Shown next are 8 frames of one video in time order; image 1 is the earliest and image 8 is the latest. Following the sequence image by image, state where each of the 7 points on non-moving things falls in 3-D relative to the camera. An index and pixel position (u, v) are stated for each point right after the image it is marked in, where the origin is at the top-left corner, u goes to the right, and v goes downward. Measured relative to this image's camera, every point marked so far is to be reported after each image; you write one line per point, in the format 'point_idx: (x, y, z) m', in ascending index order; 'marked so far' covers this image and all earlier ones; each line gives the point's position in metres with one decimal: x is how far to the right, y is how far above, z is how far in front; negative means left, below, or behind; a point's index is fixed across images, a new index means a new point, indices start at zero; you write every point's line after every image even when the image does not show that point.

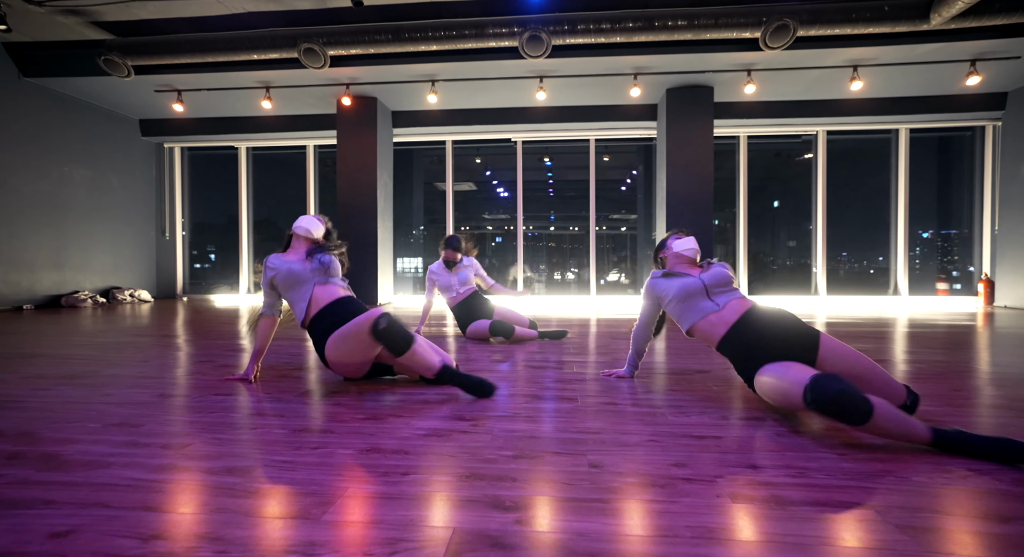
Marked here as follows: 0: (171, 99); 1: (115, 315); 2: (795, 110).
0: (-4.2, +2.2, +6.7) m
1: (-4.7, -0.5, +6.4) m
2: (+3.6, +2.1, +6.9) m
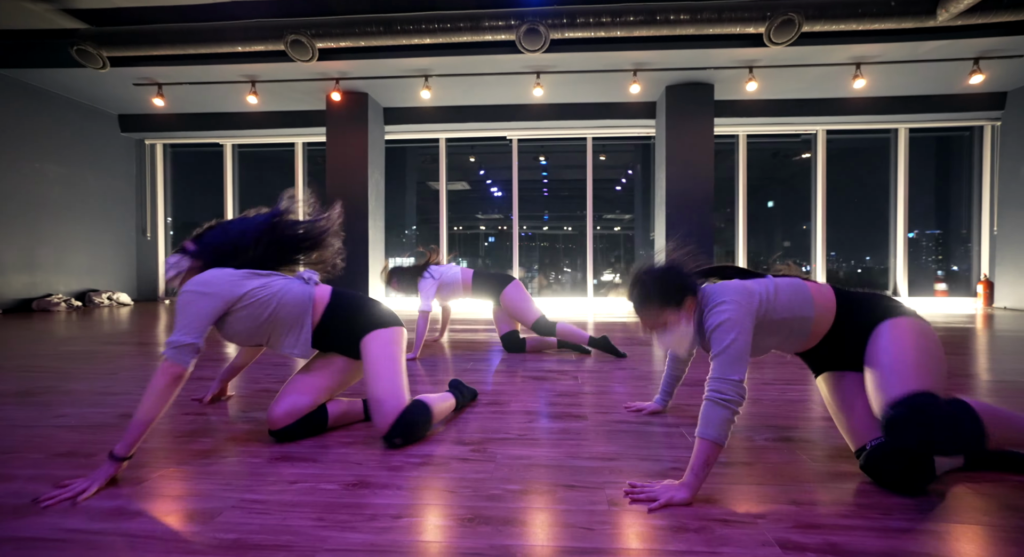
0: (-4.3, +2.2, +6.5) m
1: (-4.7, -0.5, +6.1) m
2: (+3.5, +2.1, +6.8) m
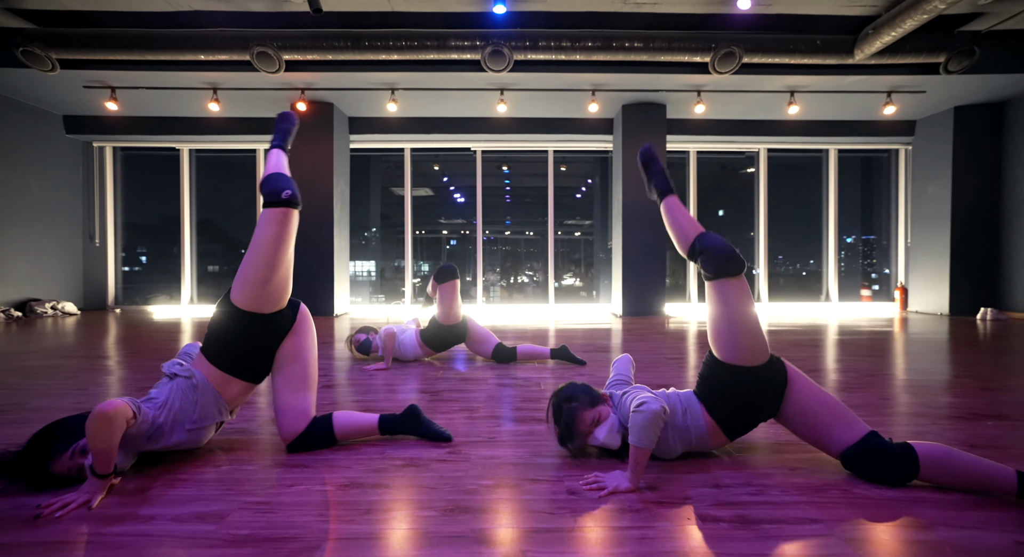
0: (-4.7, +2.1, +6.3) m
1: (-5.2, -0.6, +5.9) m
2: (+3.0, +2.0, +7.3) m
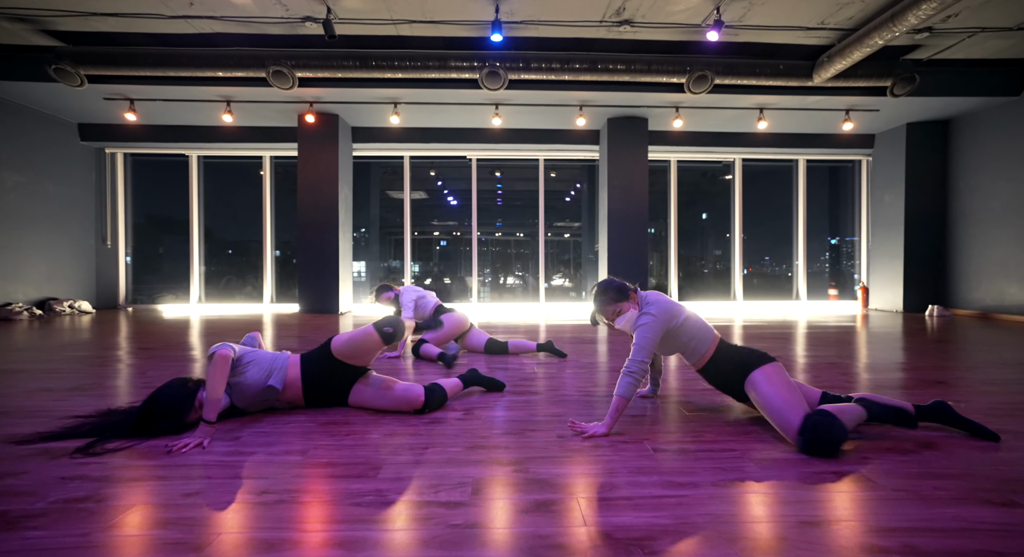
0: (-4.8, +2.1, +6.7) m
1: (-5.2, -0.6, +6.3) m
2: (+2.9, +2.0, +7.9) m
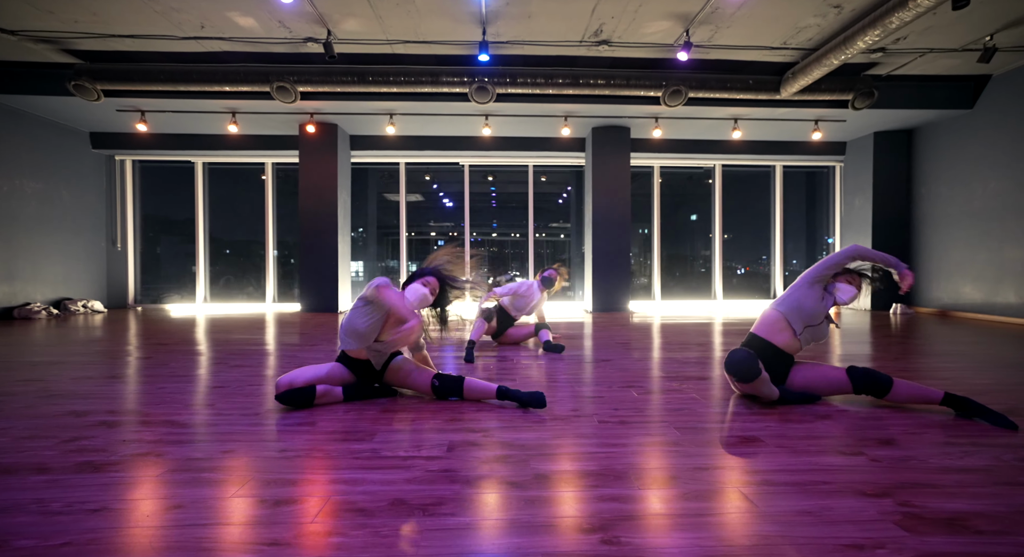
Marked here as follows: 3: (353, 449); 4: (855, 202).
0: (-4.9, +2.1, +7.1) m
1: (-5.4, -0.6, +6.7) m
2: (+2.8, +2.0, +8.3) m
3: (-0.6, -0.6, +2.0) m
4: (+5.1, +1.1, +8.2) m
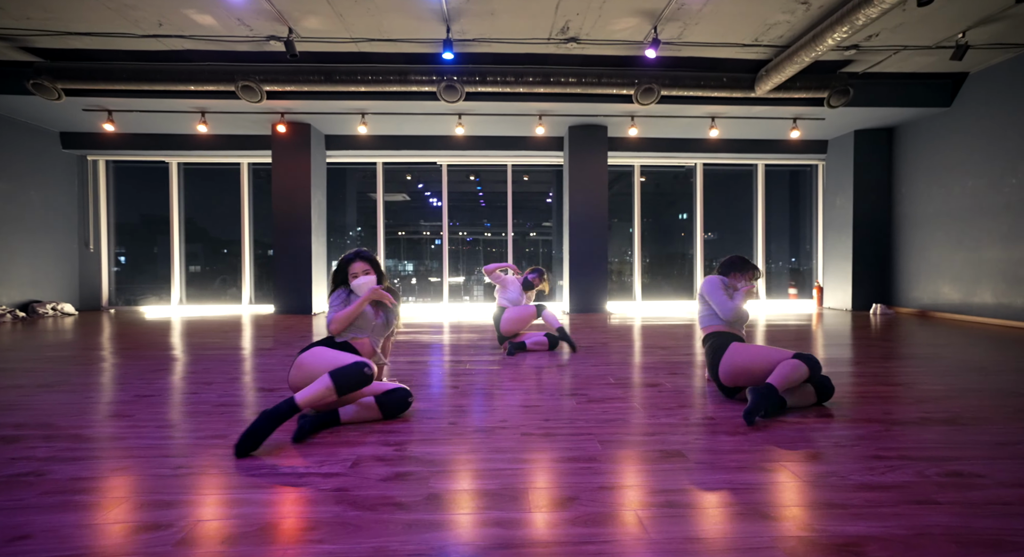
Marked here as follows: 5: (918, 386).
0: (-5.3, +2.1, +7.0) m
1: (-5.7, -0.6, +6.6) m
2: (+2.4, +2.0, +8.2) m
3: (-0.9, -0.7, +2.0) m
4: (+4.8, +1.1, +8.1) m
5: (+2.4, -0.6, +3.2) m
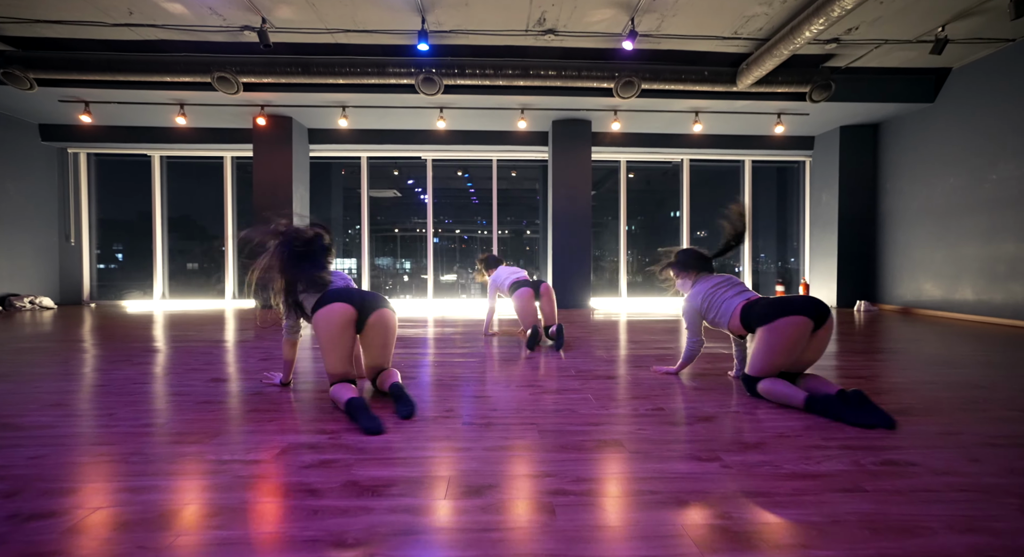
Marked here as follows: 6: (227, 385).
0: (-5.5, +2.1, +7.0) m
1: (-5.9, -0.5, +6.5) m
2: (+2.2, +2.0, +8.2) m
3: (-1.2, -0.6, +1.9) m
4: (+4.6, +1.2, +8.1) m
5: (+2.1, -0.6, +3.2) m
6: (-1.6, -0.6, +3.1) m
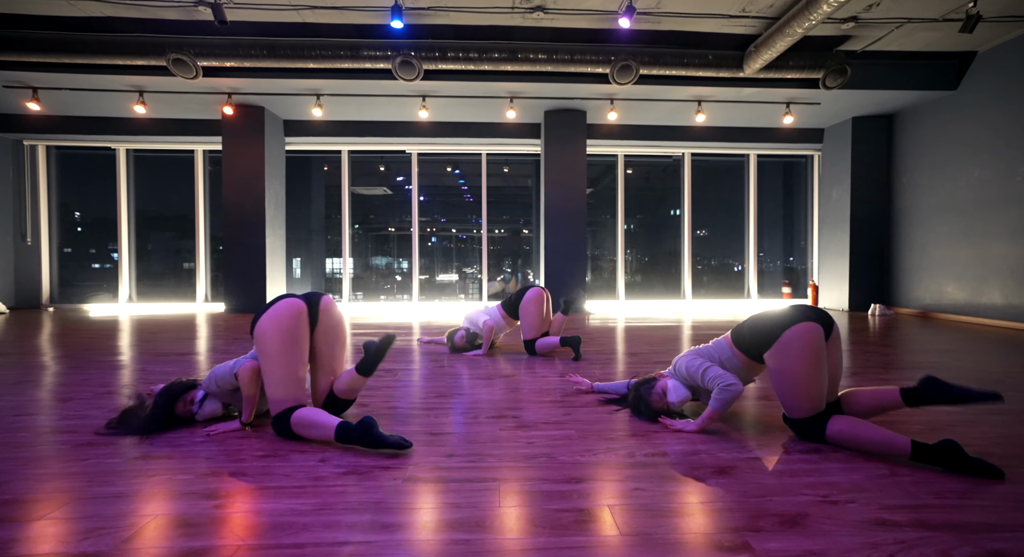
0: (-5.6, +2.1, +6.4) m
1: (-6.1, -0.6, +6.0) m
2: (+2.0, +2.0, +7.6) m
3: (-1.3, -0.6, +1.4) m
4: (+4.4, +1.2, +7.5) m
5: (+2.0, -0.6, +2.6) m
6: (-1.7, -0.6, +2.6) m
